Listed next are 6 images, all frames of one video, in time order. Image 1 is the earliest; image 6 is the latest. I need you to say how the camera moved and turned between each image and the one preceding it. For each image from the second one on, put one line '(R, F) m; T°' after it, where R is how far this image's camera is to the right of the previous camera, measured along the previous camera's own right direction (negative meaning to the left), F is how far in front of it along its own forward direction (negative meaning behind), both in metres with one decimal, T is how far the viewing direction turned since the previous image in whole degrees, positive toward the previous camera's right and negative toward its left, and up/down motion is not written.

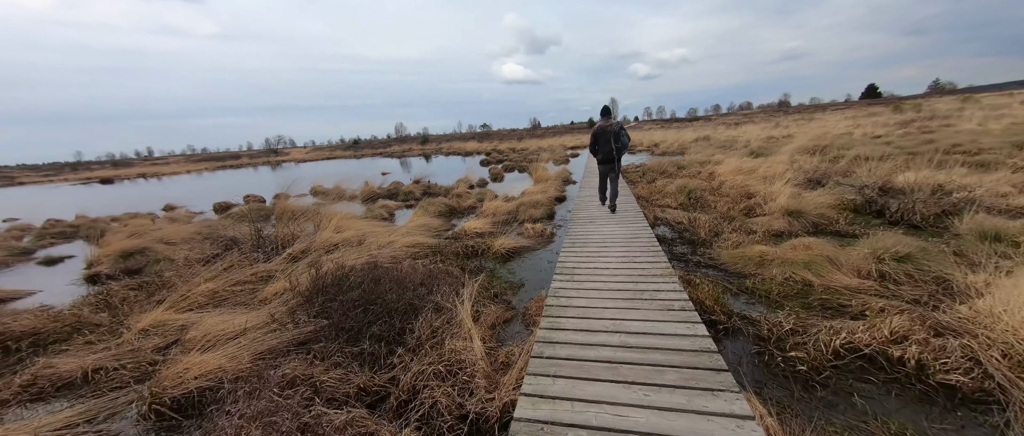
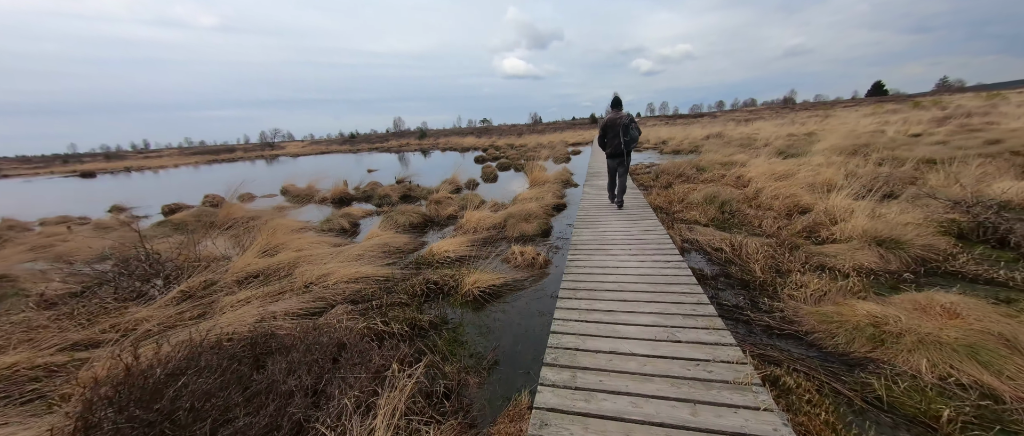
(+0.3, +1.9) m; 0°
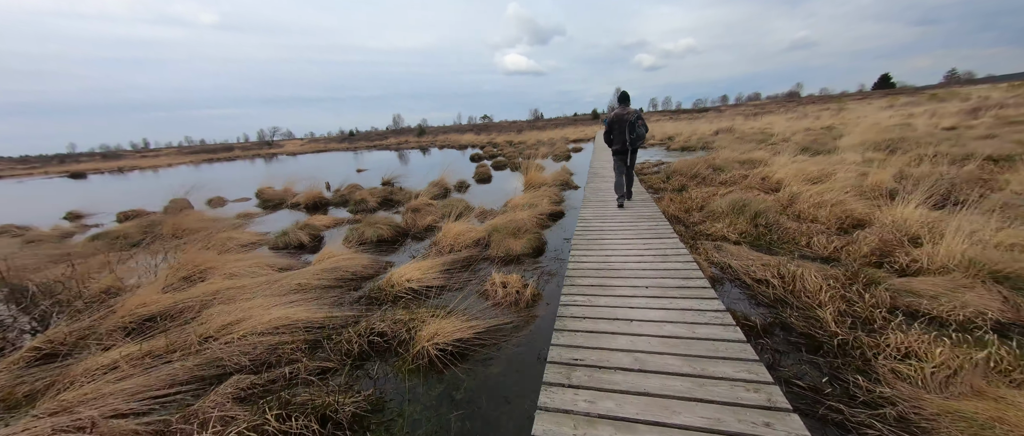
(+0.3, +1.3) m; 0°
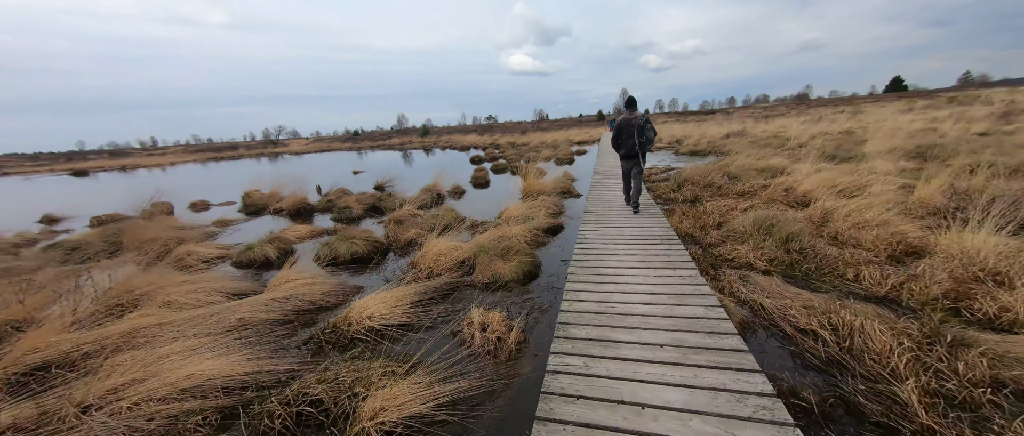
(+0.2, +0.8) m; -1°
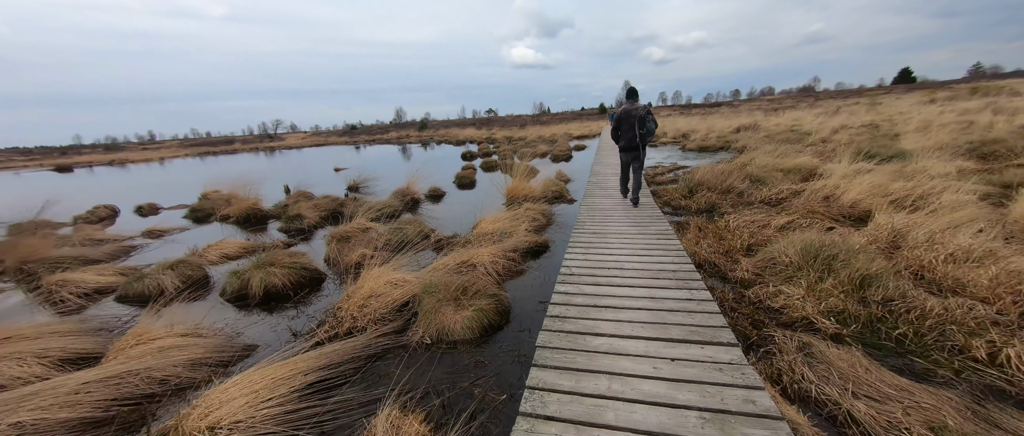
(+0.5, +1.5) m; 0°
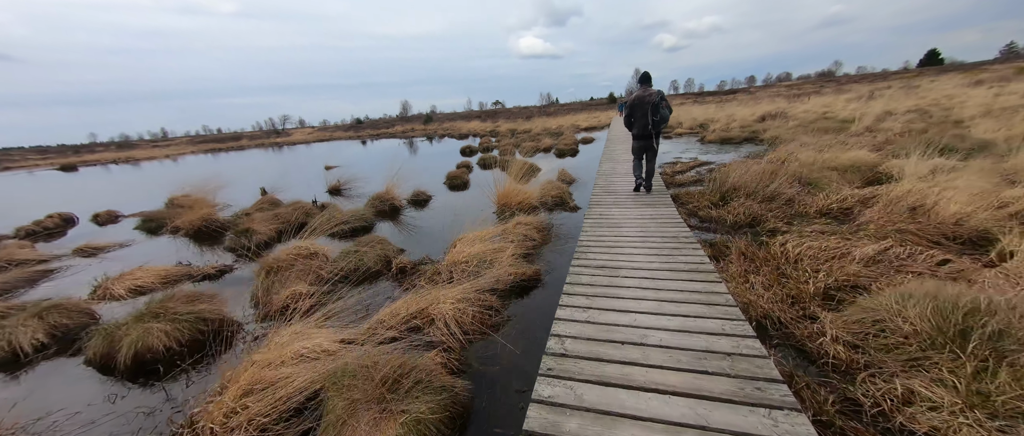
(+0.4, +1.5) m; -1°
